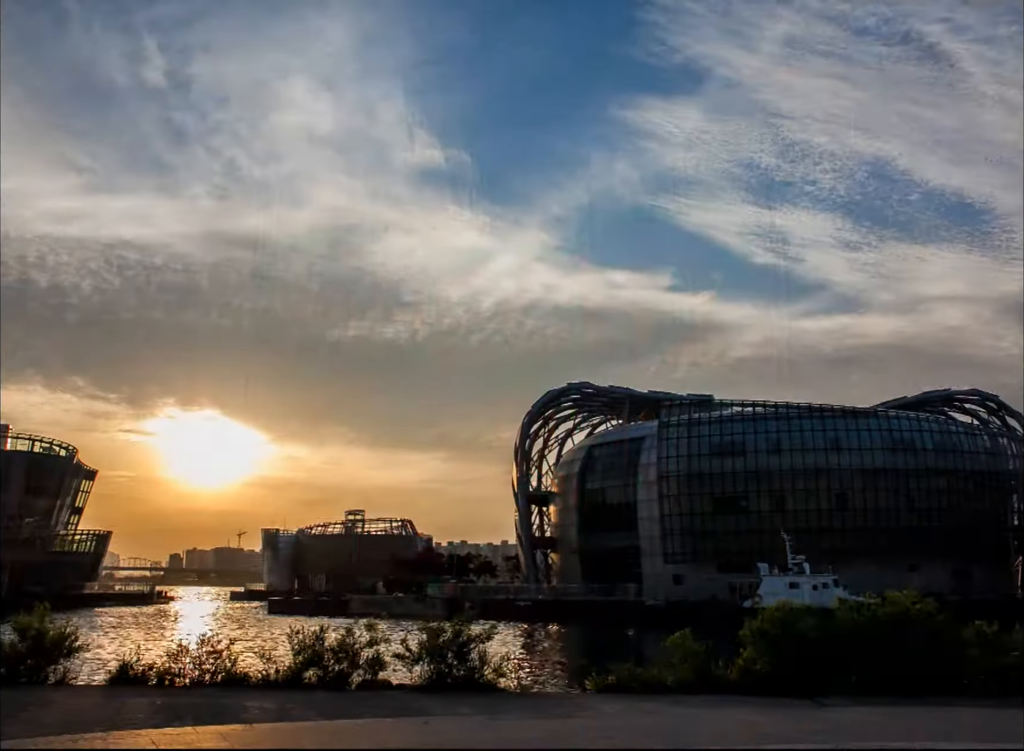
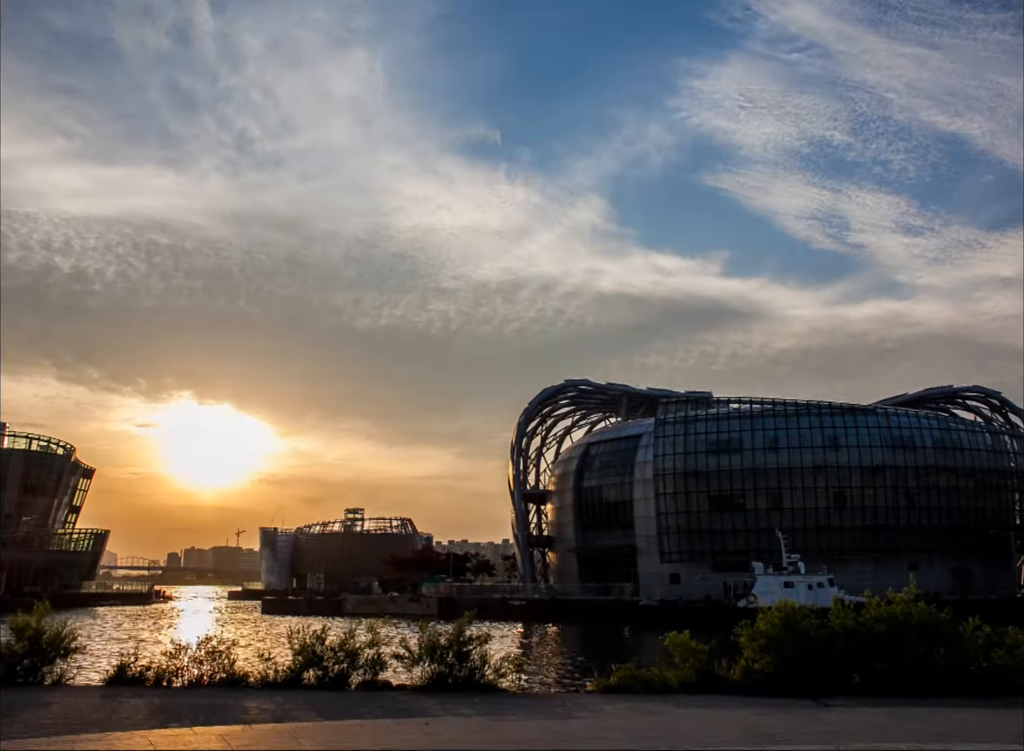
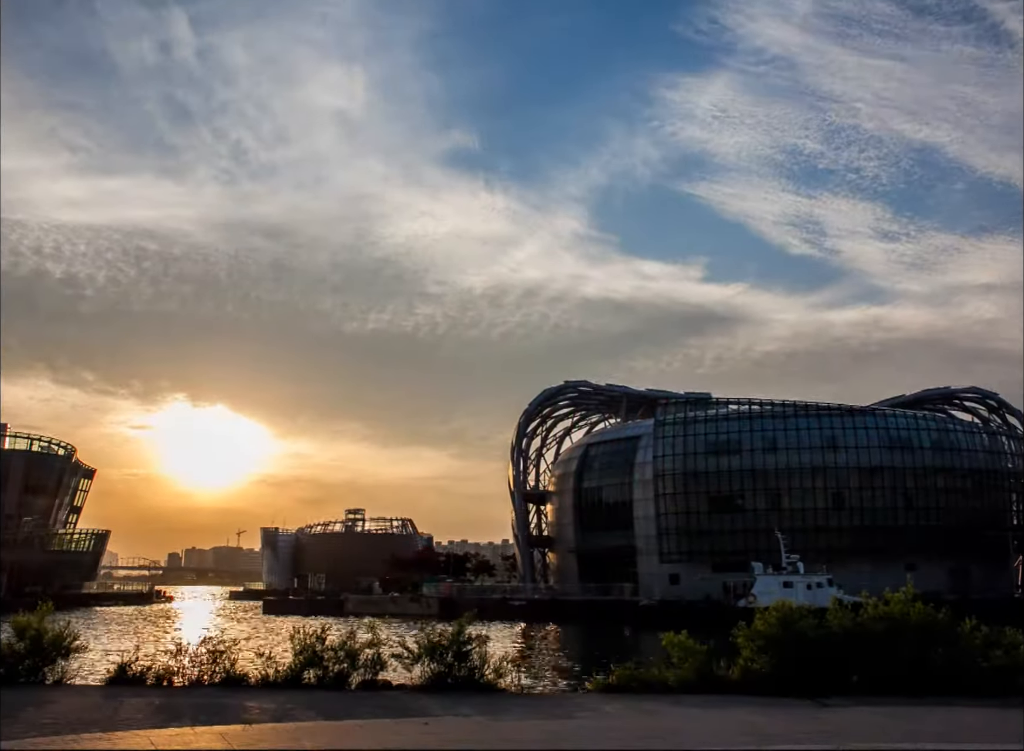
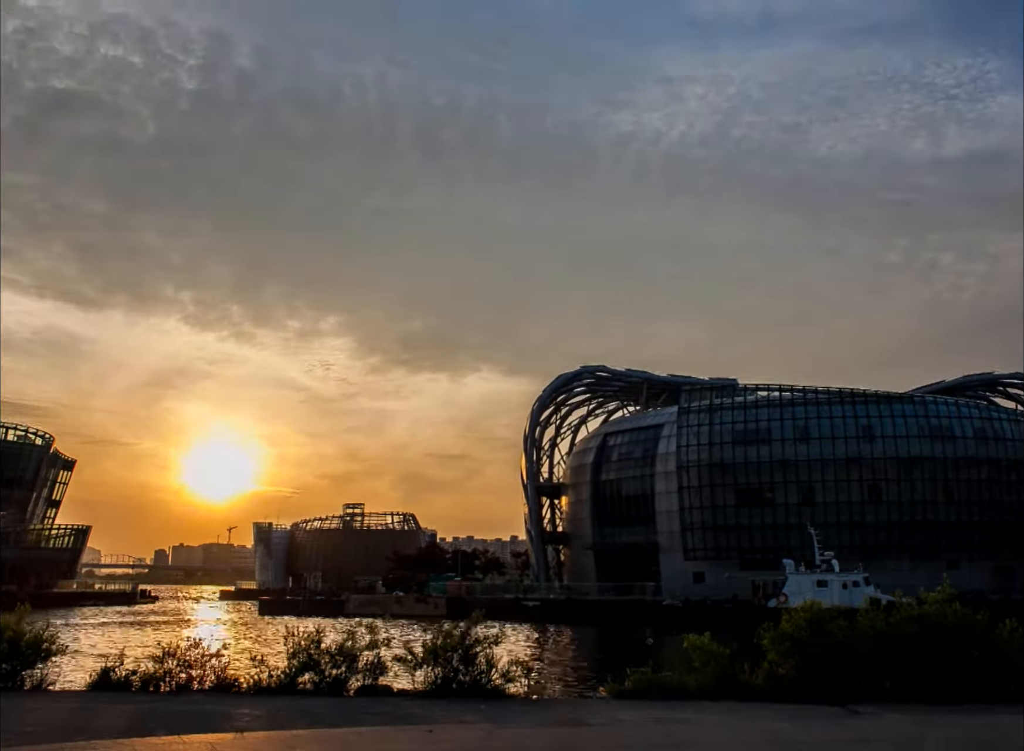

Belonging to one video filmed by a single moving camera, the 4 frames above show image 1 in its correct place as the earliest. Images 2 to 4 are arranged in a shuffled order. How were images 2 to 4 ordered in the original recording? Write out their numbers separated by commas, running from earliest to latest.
3, 2, 4
